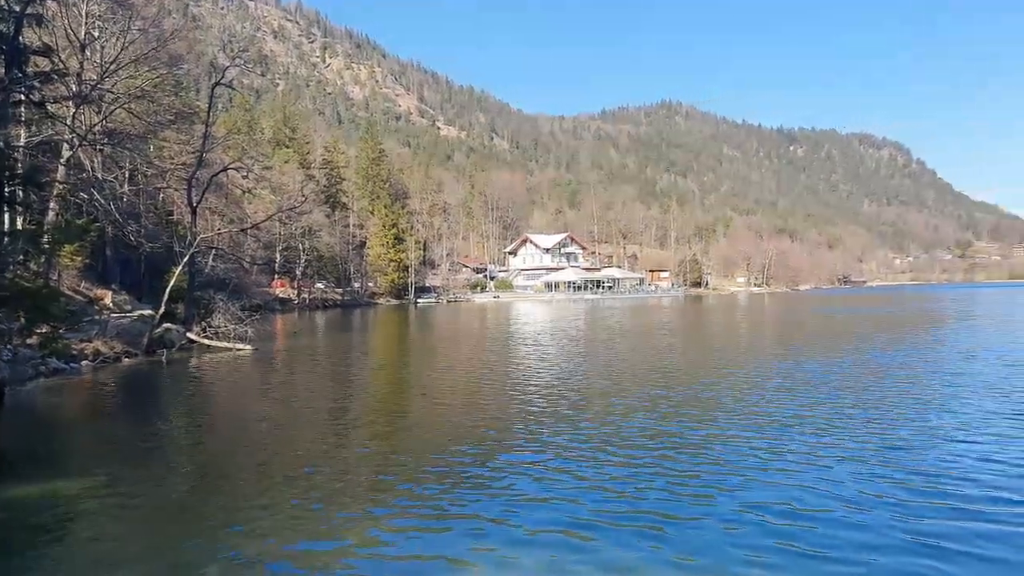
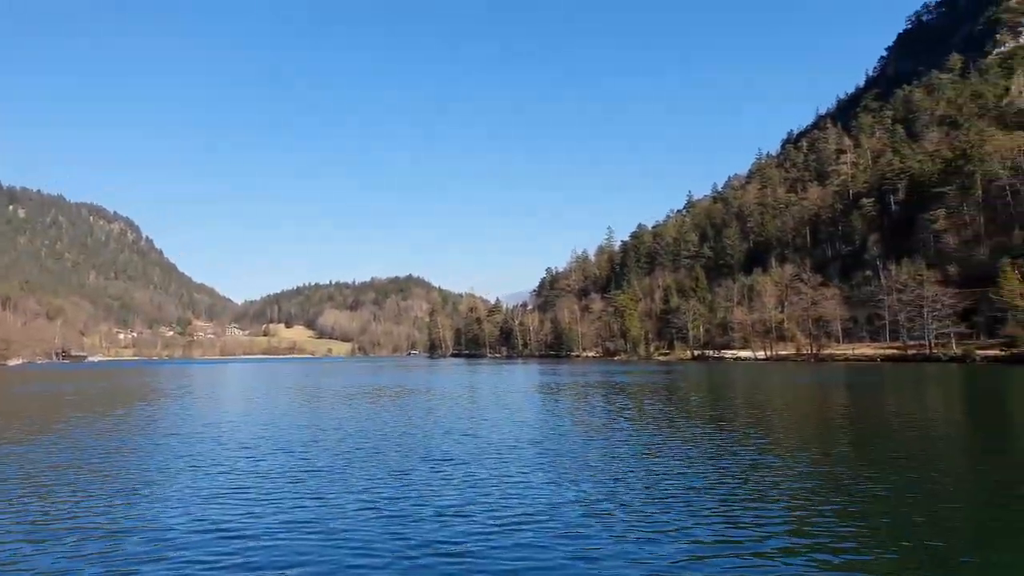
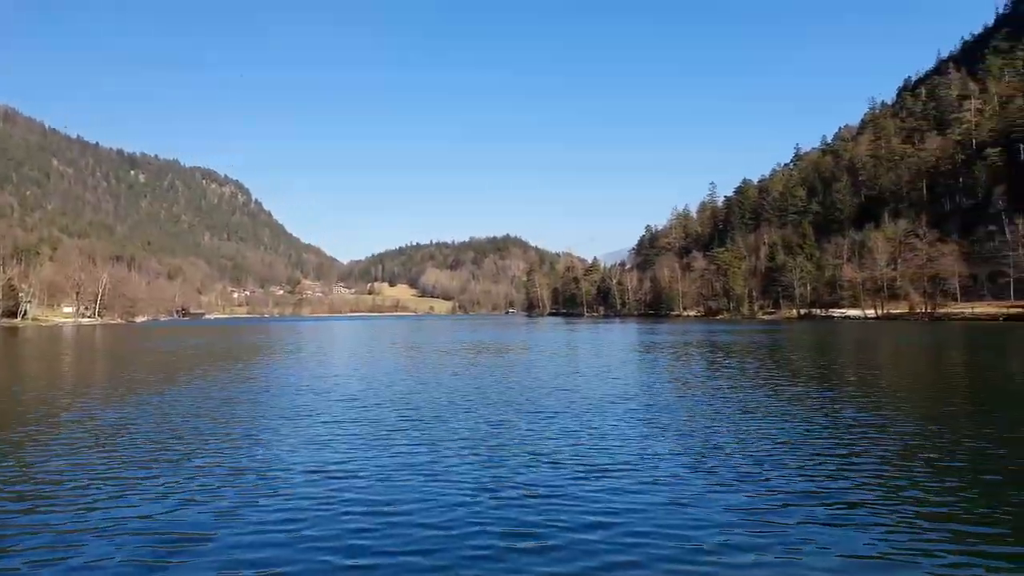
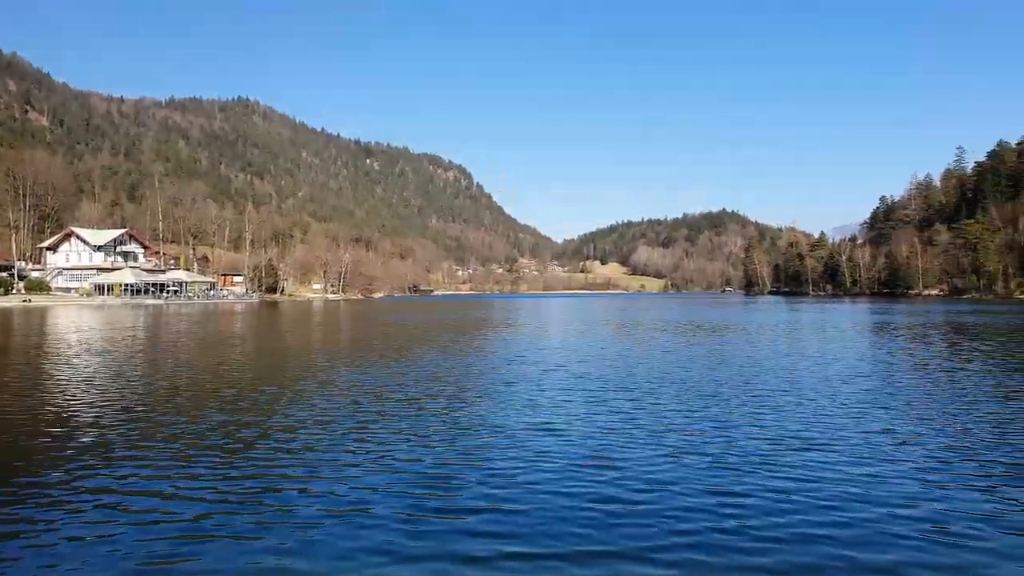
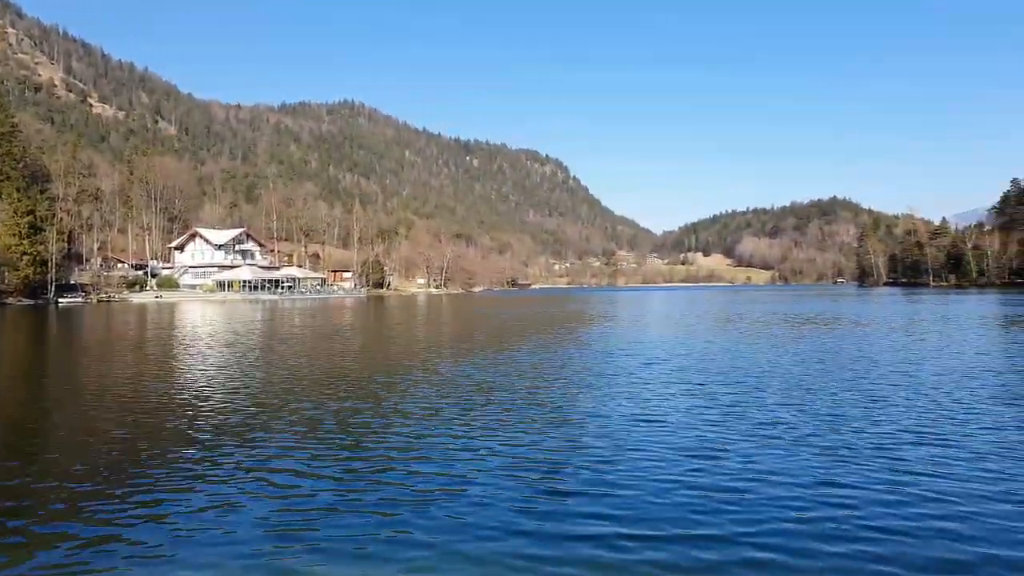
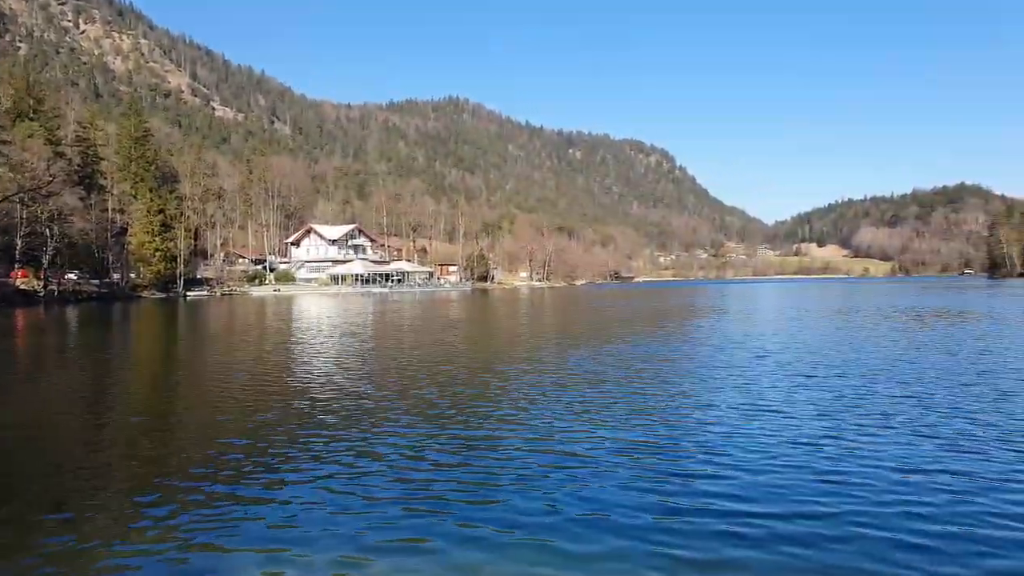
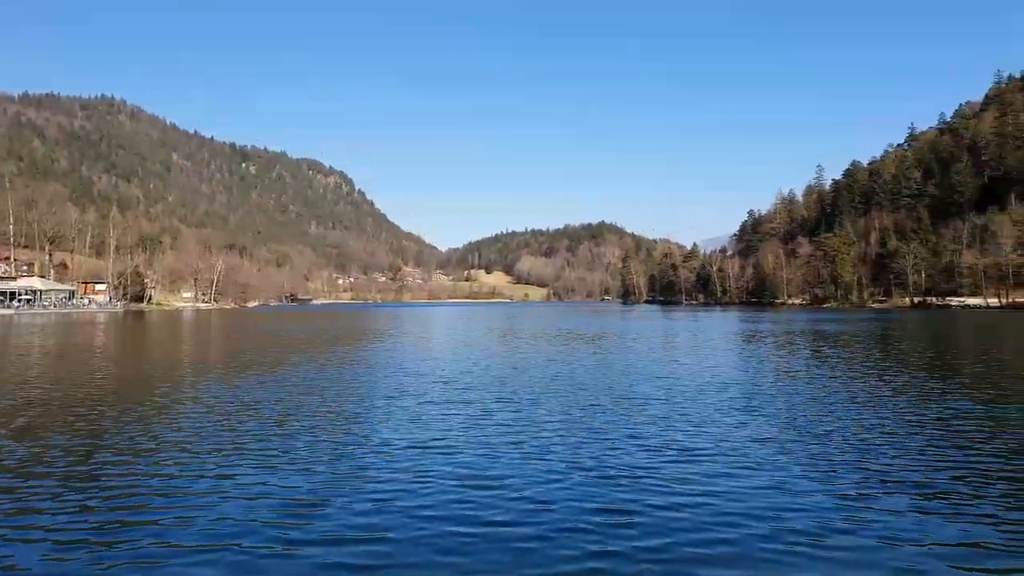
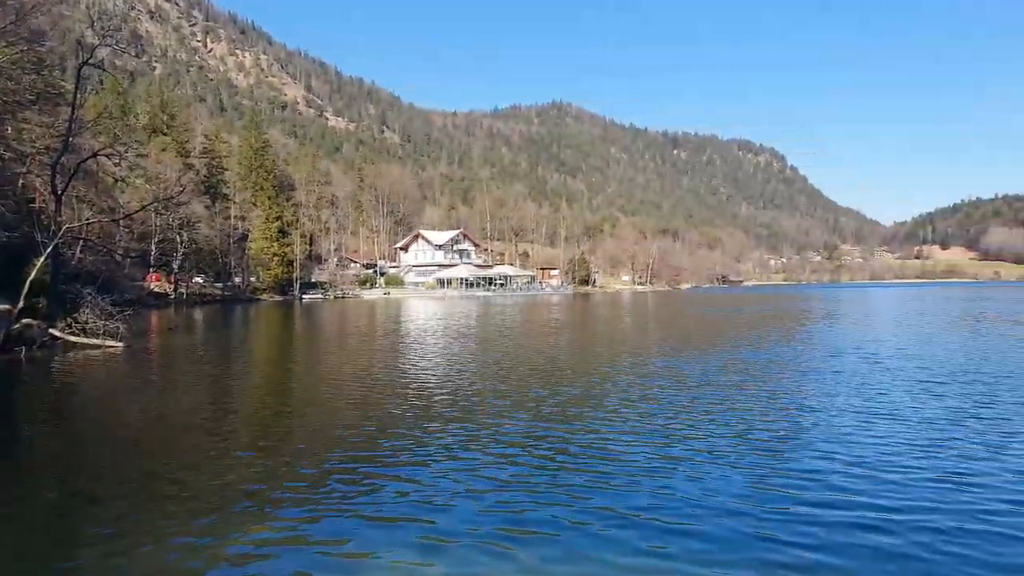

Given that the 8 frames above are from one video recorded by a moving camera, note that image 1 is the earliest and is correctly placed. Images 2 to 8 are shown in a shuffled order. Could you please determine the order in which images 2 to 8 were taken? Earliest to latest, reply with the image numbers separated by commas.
8, 6, 5, 4, 7, 3, 2
